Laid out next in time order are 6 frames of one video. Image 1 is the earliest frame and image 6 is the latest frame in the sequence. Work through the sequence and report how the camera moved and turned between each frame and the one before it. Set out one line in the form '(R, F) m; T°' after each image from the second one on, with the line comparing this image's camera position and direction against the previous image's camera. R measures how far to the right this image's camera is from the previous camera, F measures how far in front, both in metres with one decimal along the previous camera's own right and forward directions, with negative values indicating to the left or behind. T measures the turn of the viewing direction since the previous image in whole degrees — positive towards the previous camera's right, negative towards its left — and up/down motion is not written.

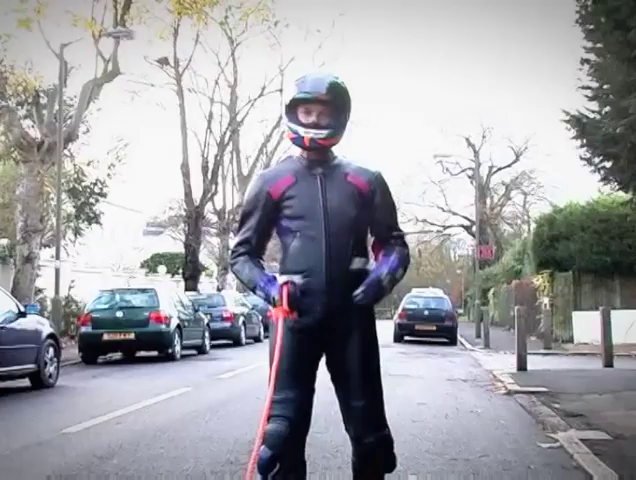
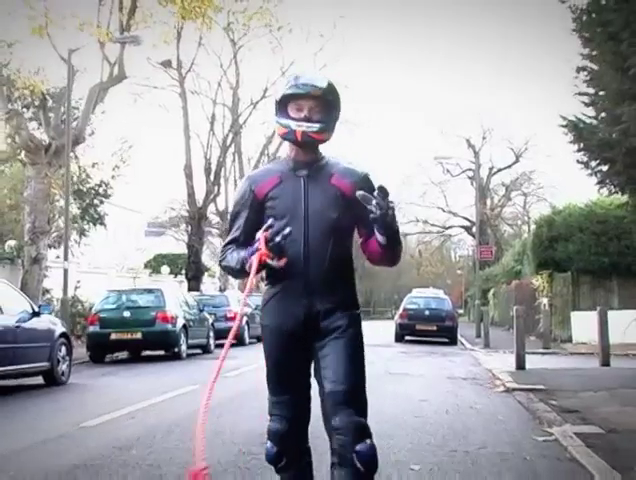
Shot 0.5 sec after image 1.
(0.0, -0.4) m; 0°
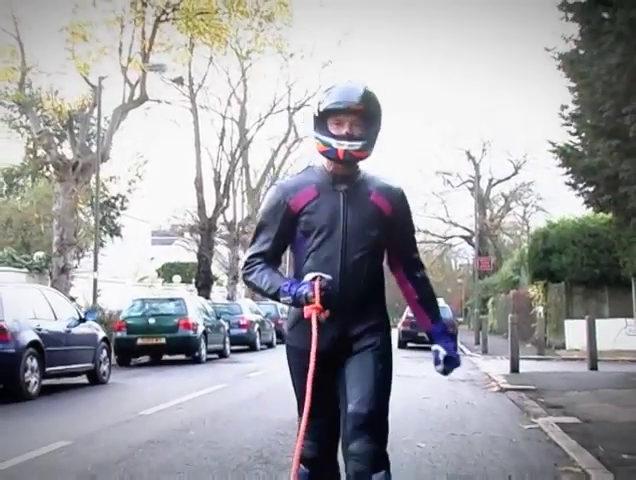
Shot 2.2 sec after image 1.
(-0.2, -1.6) m; 0°
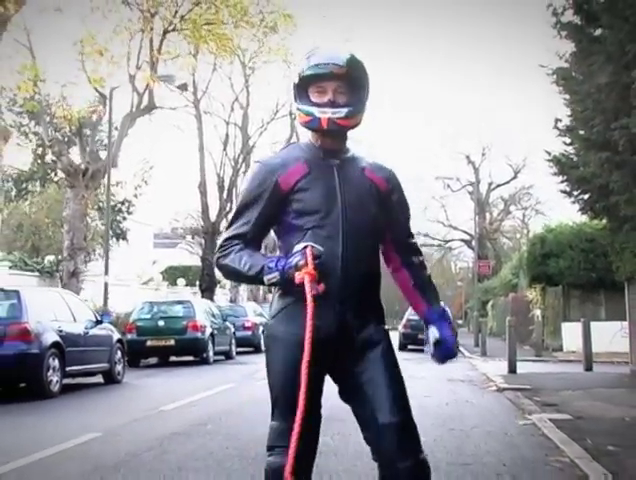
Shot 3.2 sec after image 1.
(-0.1, -0.7) m; 0°
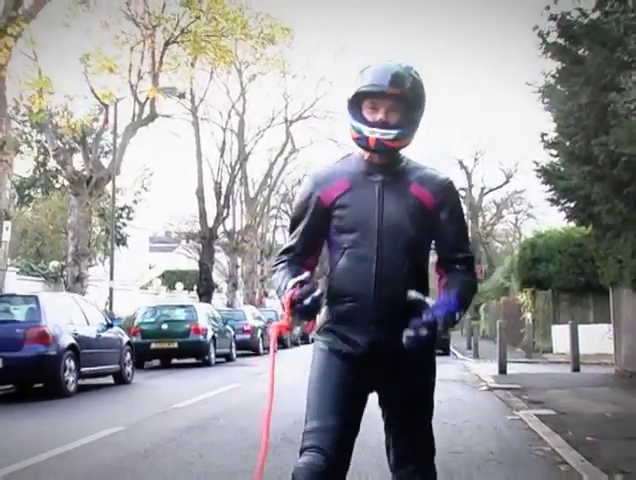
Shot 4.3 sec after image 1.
(-0.1, -0.8) m; 0°
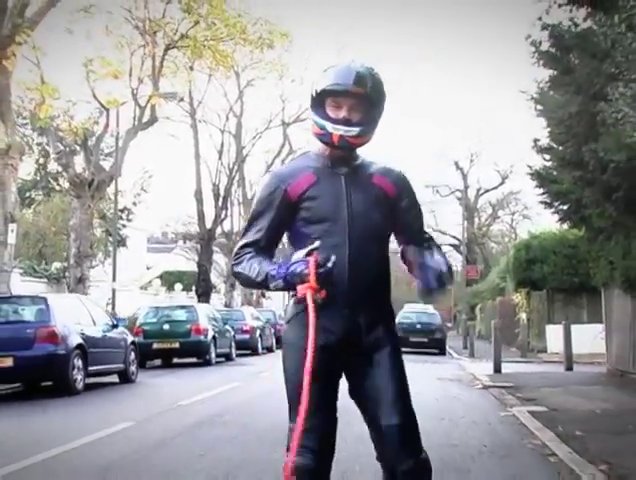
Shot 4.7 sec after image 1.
(-0.1, -0.4) m; 0°
